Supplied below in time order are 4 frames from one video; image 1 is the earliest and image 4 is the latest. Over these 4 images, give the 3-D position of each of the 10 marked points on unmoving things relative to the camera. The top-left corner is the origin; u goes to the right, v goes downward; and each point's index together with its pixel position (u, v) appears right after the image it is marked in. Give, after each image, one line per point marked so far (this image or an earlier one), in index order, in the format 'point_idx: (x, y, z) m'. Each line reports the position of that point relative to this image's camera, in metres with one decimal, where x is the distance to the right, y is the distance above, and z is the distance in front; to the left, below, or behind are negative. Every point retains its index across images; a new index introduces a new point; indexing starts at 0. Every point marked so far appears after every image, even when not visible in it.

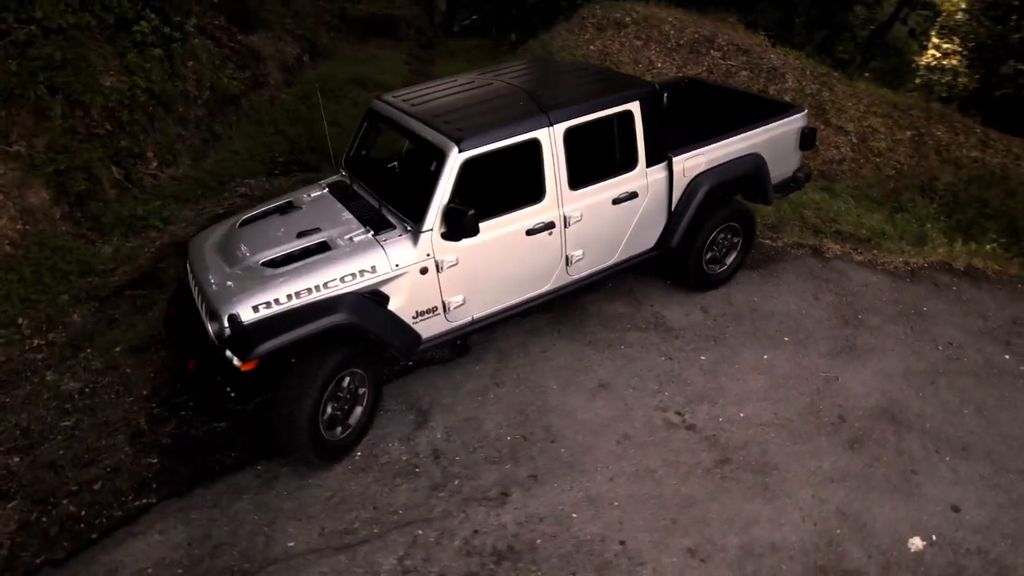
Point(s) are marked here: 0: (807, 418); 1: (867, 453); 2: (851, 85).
0: (+2.3, -1.0, +5.0) m
1: (+2.6, -1.2, +4.7) m
2: (+5.7, +3.4, +10.7) m
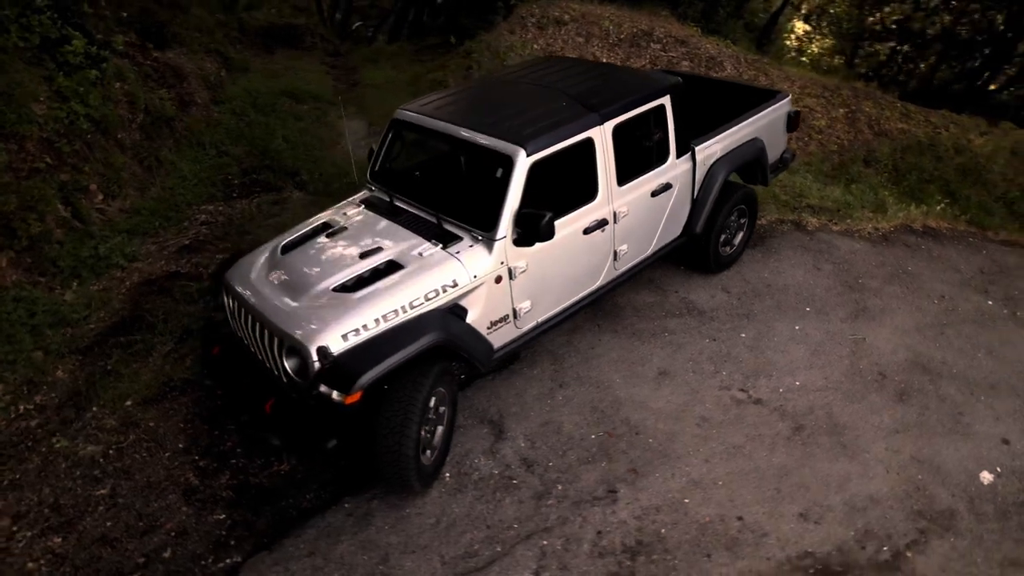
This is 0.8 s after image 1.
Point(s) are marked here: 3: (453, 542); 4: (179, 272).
0: (+2.9, -0.8, +5.3) m
1: (+3.3, -0.9, +5.1) m
2: (+4.9, +4.0, +11.5) m
3: (-0.4, -1.7, +4.2) m
4: (-3.9, +0.2, +7.5) m
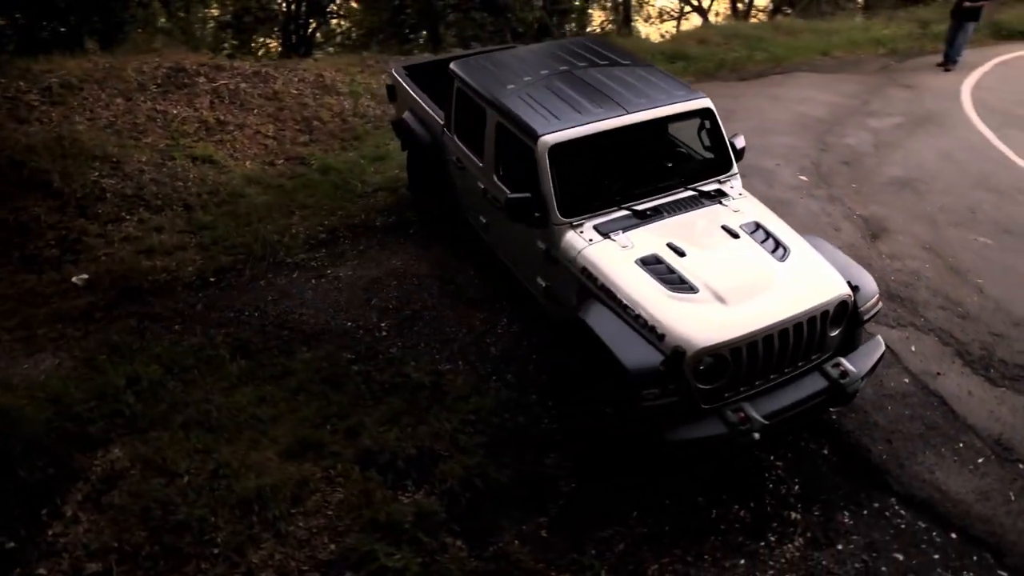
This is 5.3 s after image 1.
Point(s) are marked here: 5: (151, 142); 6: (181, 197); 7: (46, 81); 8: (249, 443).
0: (+2.8, +1.4, +8.5) m
1: (+3.2, +1.6, +8.7) m
2: (-3.9, +4.2, +11.9) m
3: (+3.2, -0.6, +5.6) m
4: (-1.5, -2.1, +4.1) m
5: (-4.9, +2.0, +8.7) m
6: (-4.2, +1.2, +8.0) m
7: (-6.6, +2.9, +8.9) m
8: (-2.2, -1.3, +5.2) m
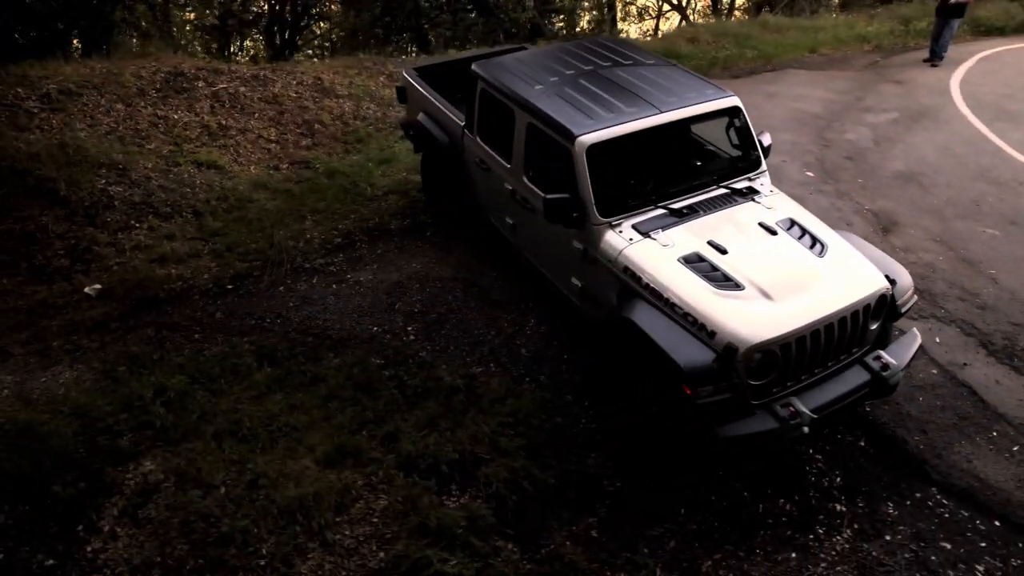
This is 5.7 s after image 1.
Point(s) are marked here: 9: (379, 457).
0: (+3.0, +1.5, +8.6) m
1: (+3.4, +1.6, +8.8) m
2: (-3.9, +4.1, +11.8) m
3: (+3.5, -0.6, +5.7) m
4: (-1.2, -2.2, +4.0) m
5: (-4.8, +1.9, +8.5) m
6: (-4.0, +1.1, +7.9) m
7: (-6.5, +2.7, +8.7) m
8: (-1.8, -1.3, +5.2) m
9: (-1.1, -1.3, +5.0) m
